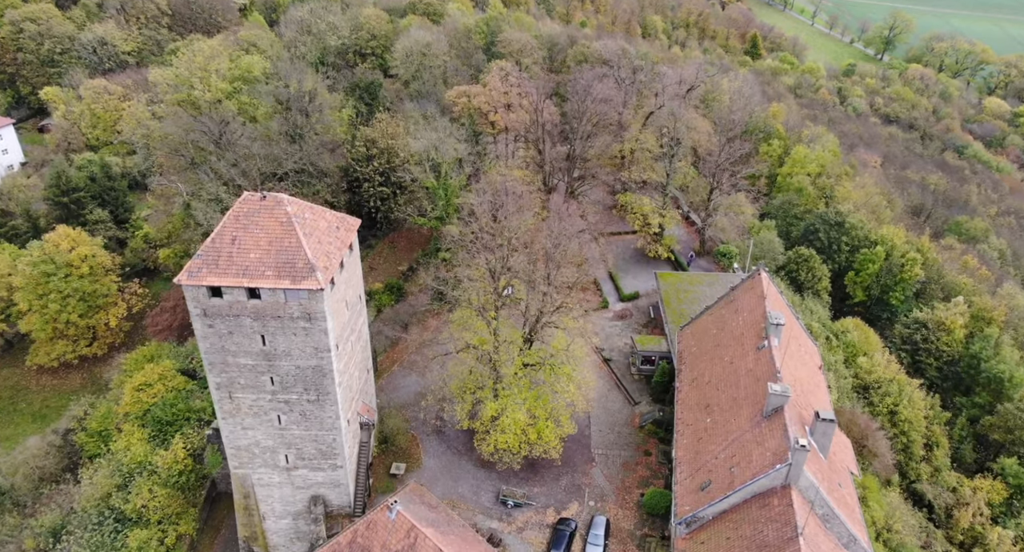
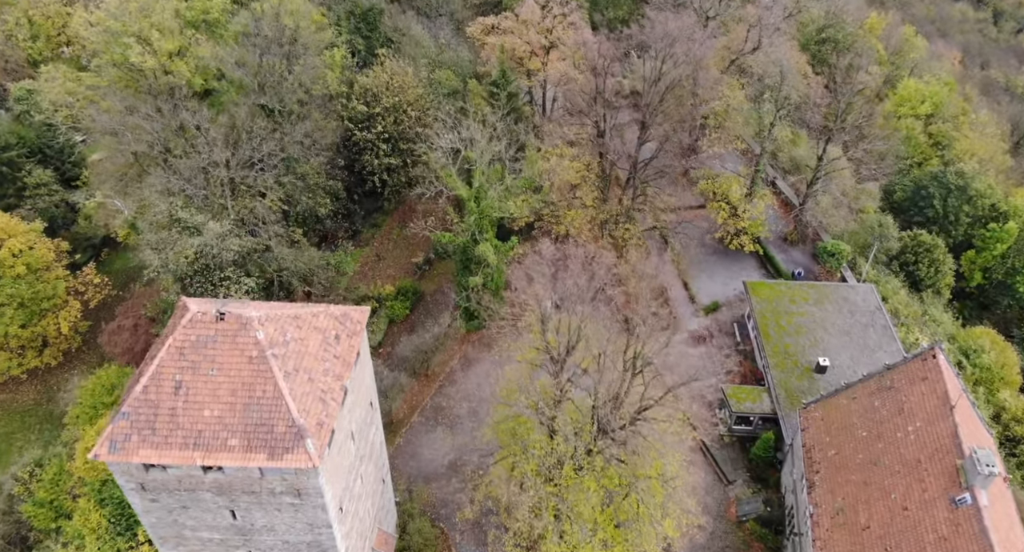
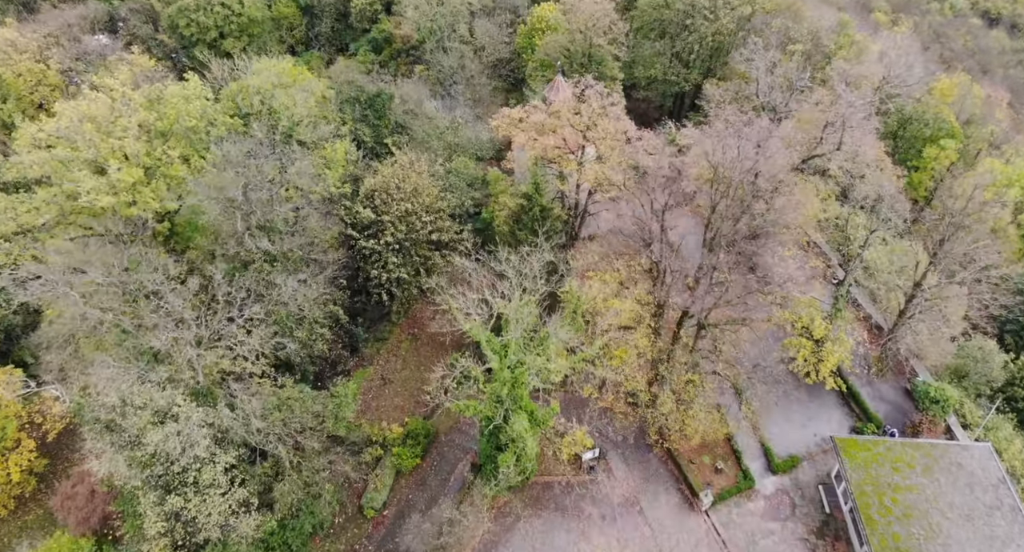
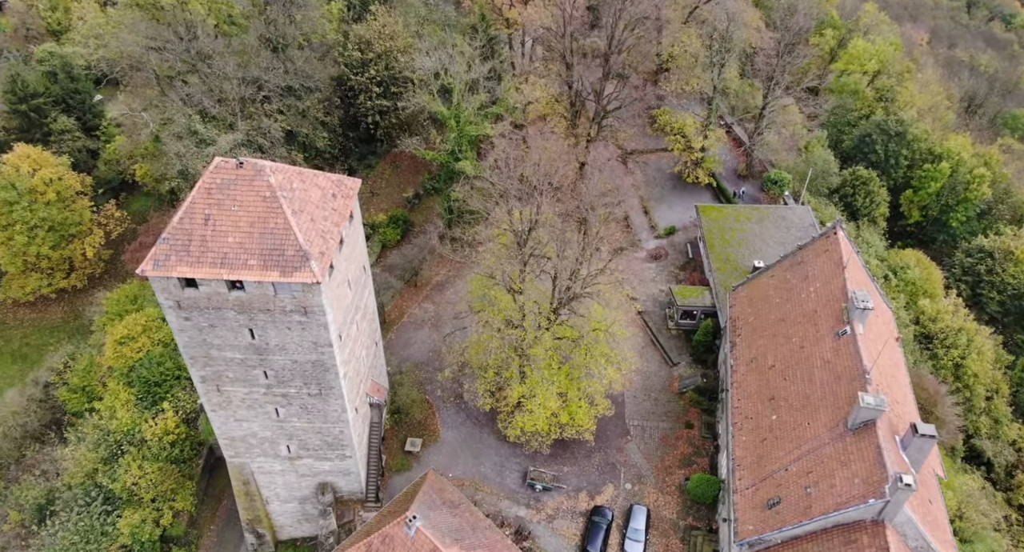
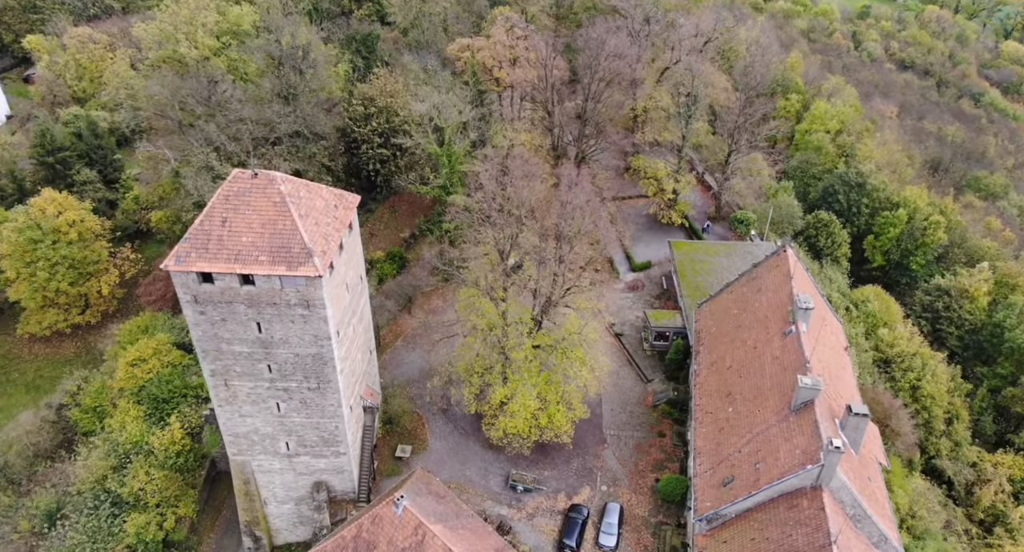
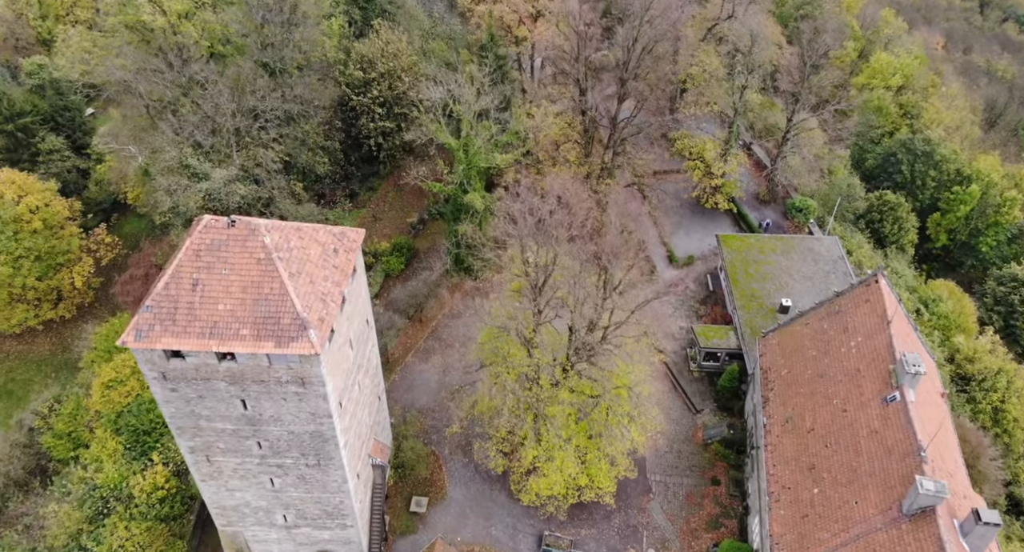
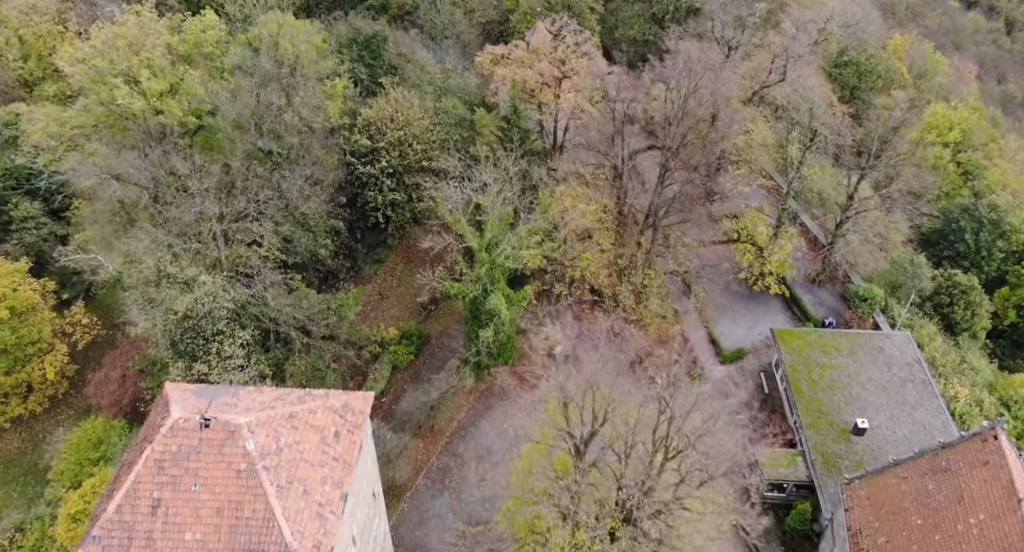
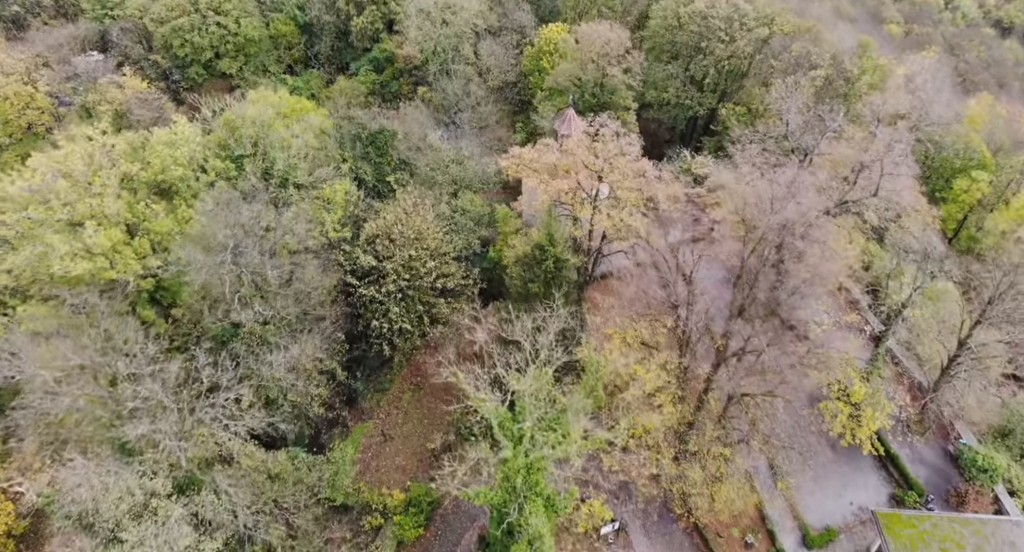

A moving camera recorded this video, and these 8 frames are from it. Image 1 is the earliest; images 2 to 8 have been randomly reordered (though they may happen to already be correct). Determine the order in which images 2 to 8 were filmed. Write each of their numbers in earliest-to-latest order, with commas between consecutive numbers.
5, 4, 6, 2, 7, 3, 8
